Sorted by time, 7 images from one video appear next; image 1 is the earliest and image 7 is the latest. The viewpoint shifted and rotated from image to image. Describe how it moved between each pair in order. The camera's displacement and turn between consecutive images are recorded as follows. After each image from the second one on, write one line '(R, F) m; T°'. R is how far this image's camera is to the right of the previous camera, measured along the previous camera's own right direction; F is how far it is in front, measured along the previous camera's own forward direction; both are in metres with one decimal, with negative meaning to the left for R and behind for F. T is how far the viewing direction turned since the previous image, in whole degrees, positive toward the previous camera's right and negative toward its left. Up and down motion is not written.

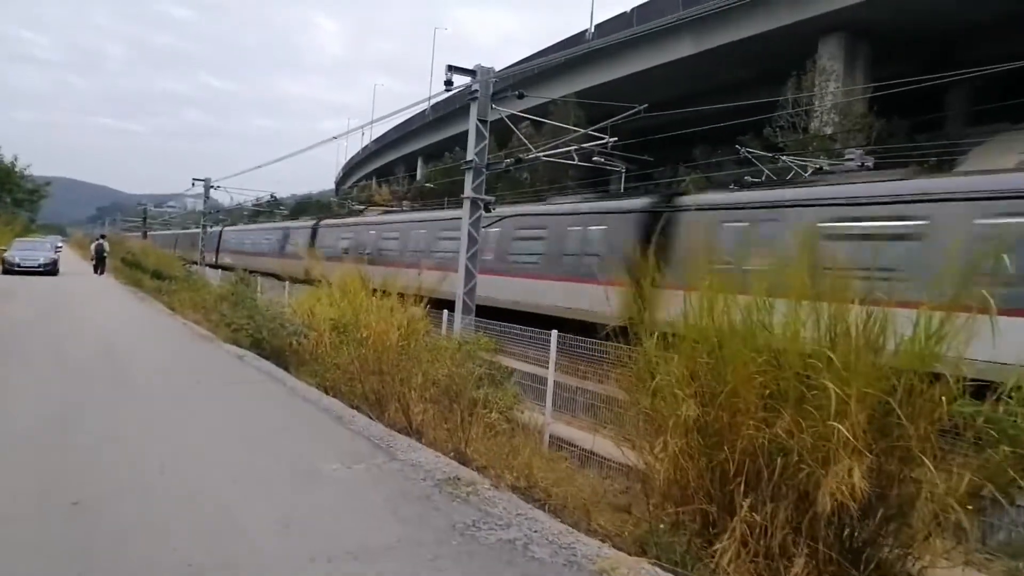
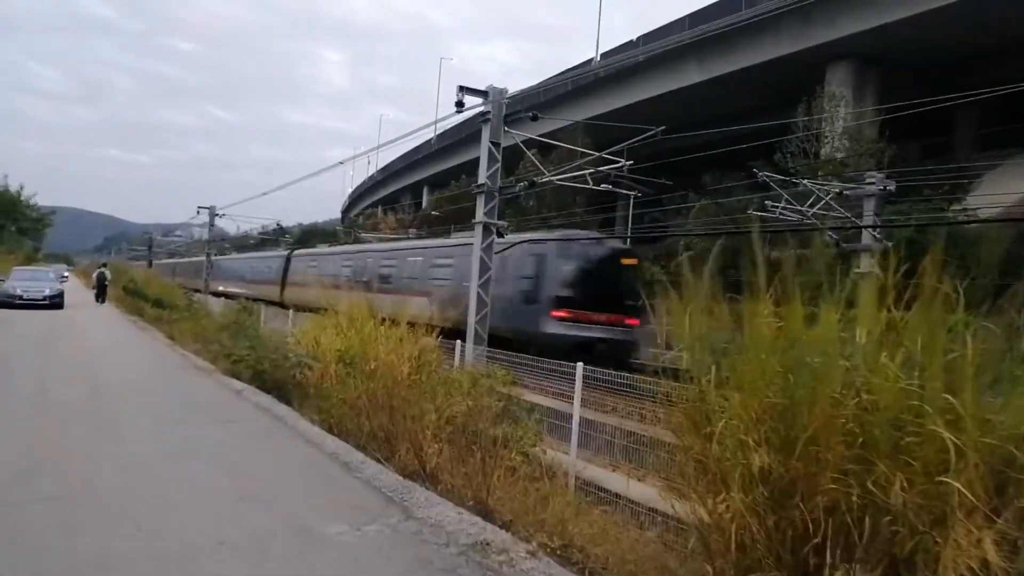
(-0.2, +0.7) m; 0°
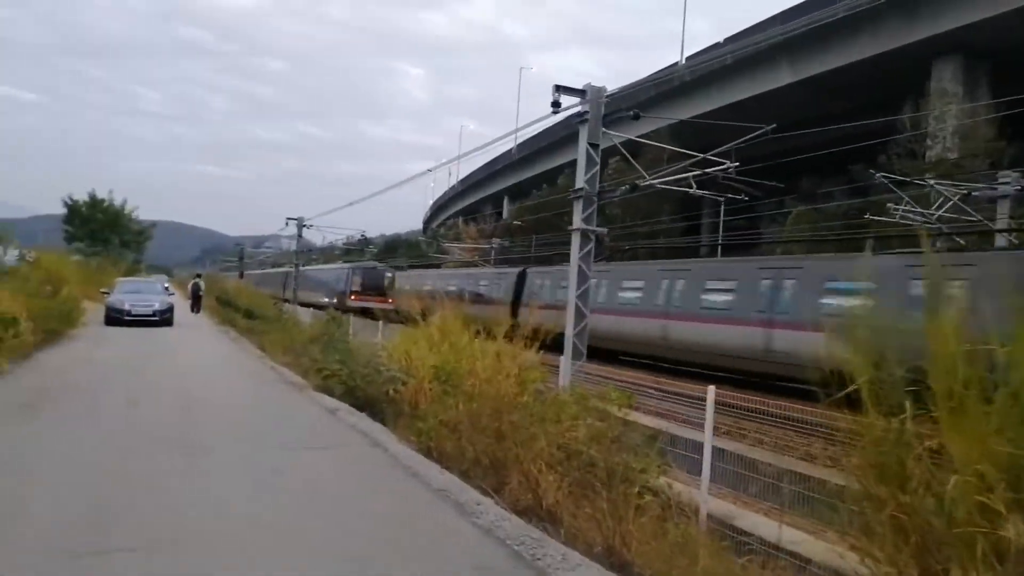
(-0.4, +0.8) m; -6°
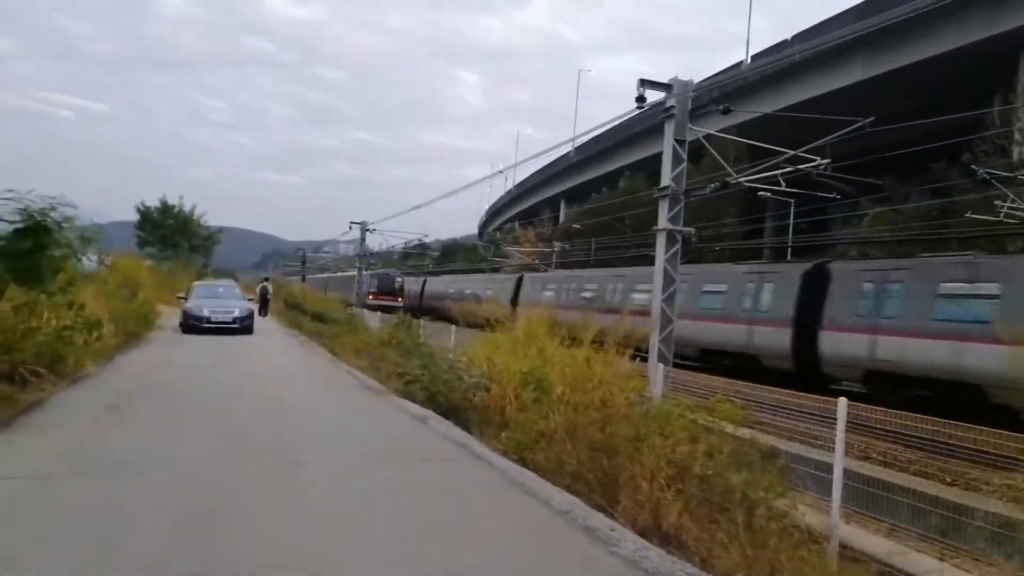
(-0.5, +0.5) m; -4°
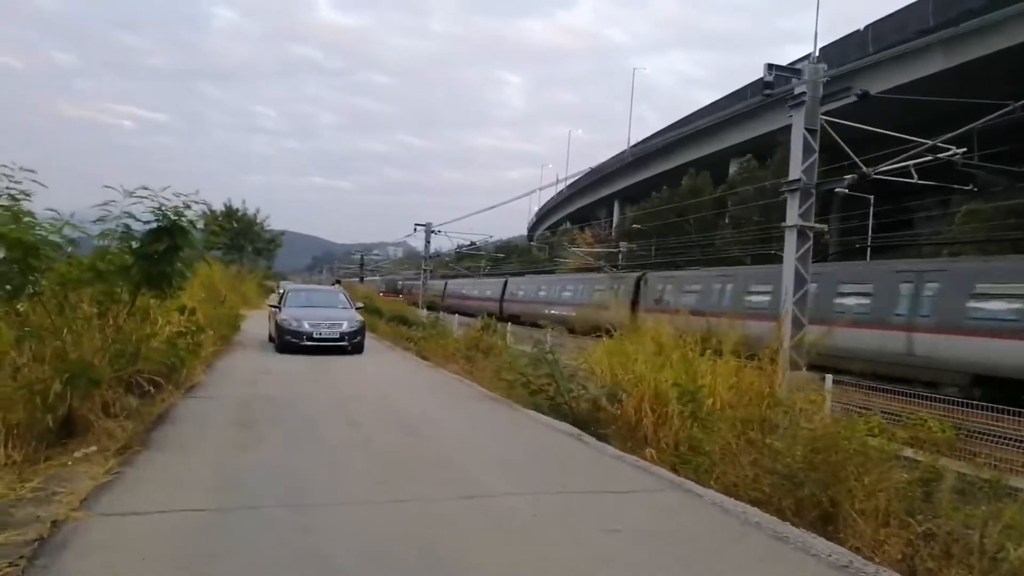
(-1.1, +0.8) m; -4°
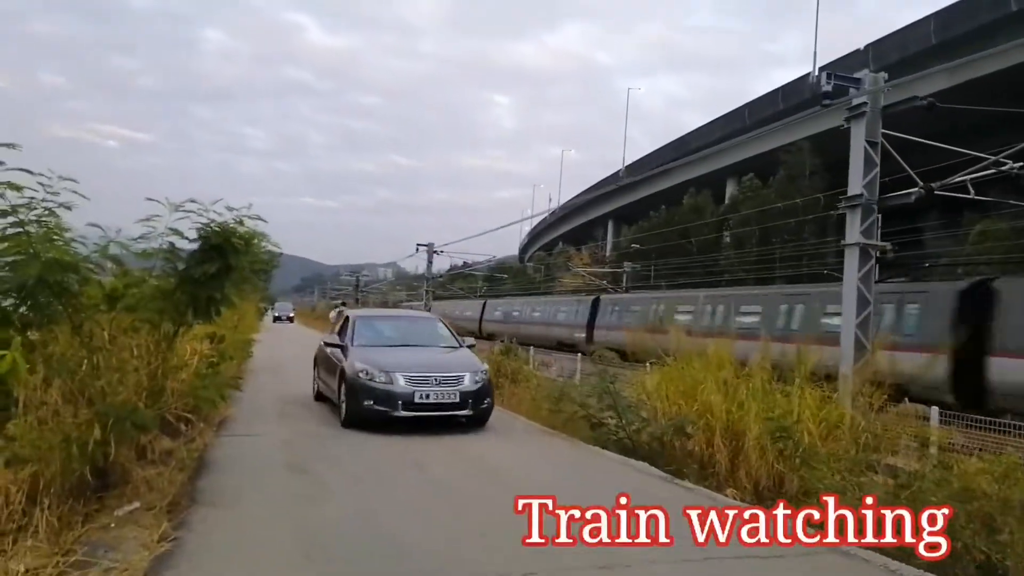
(-0.8, +0.8) m; +1°
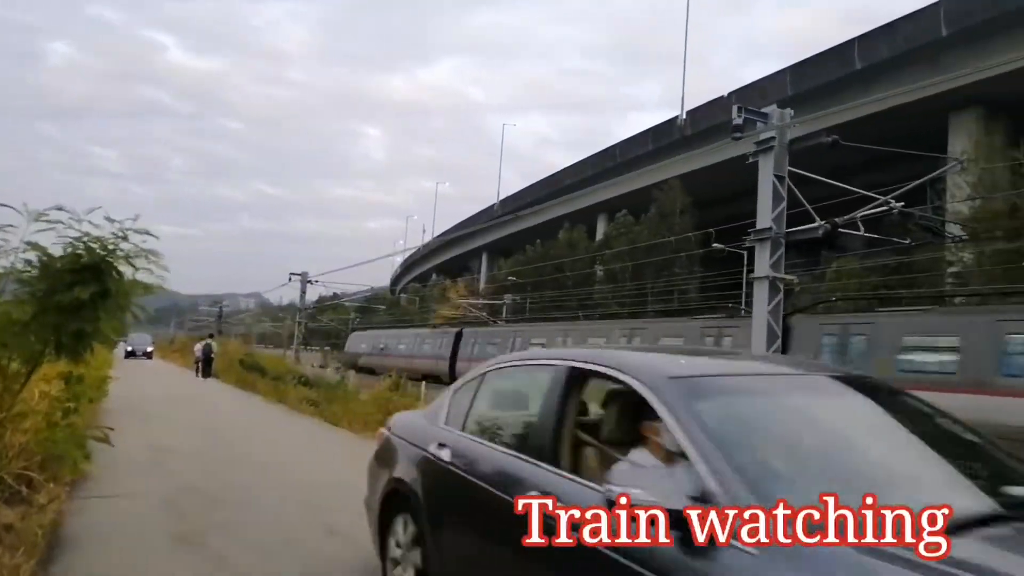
(-0.5, +0.8) m; +10°
